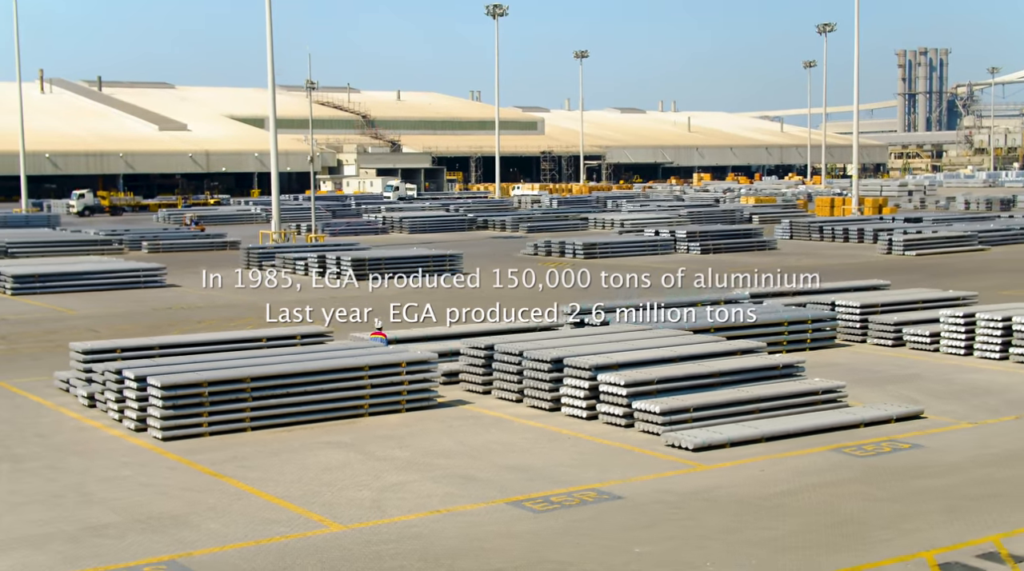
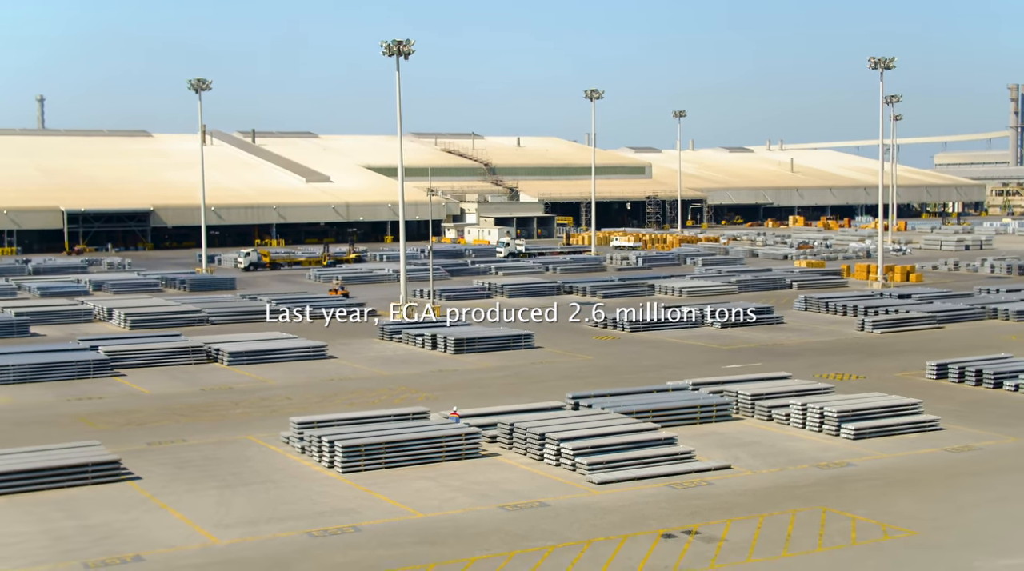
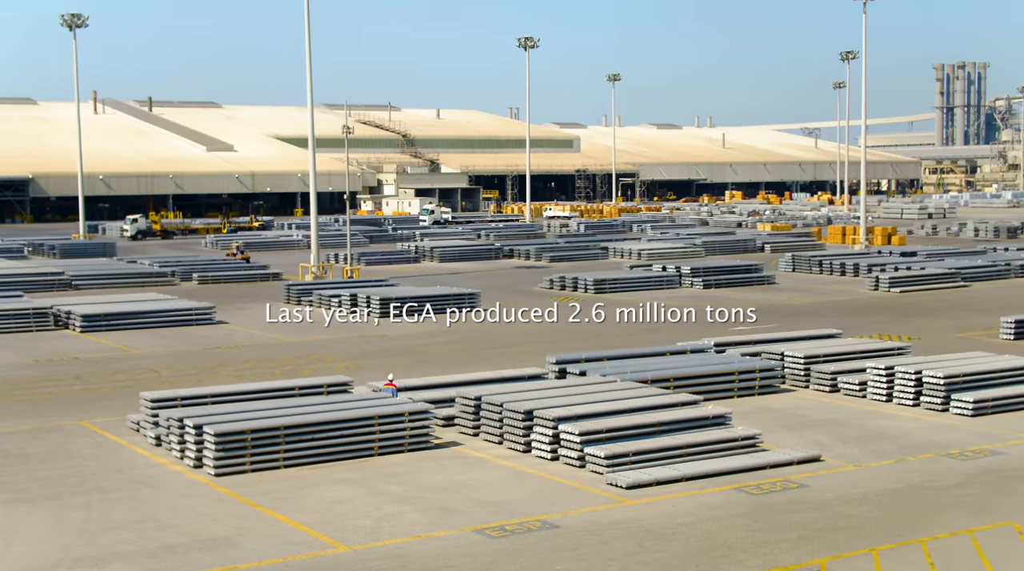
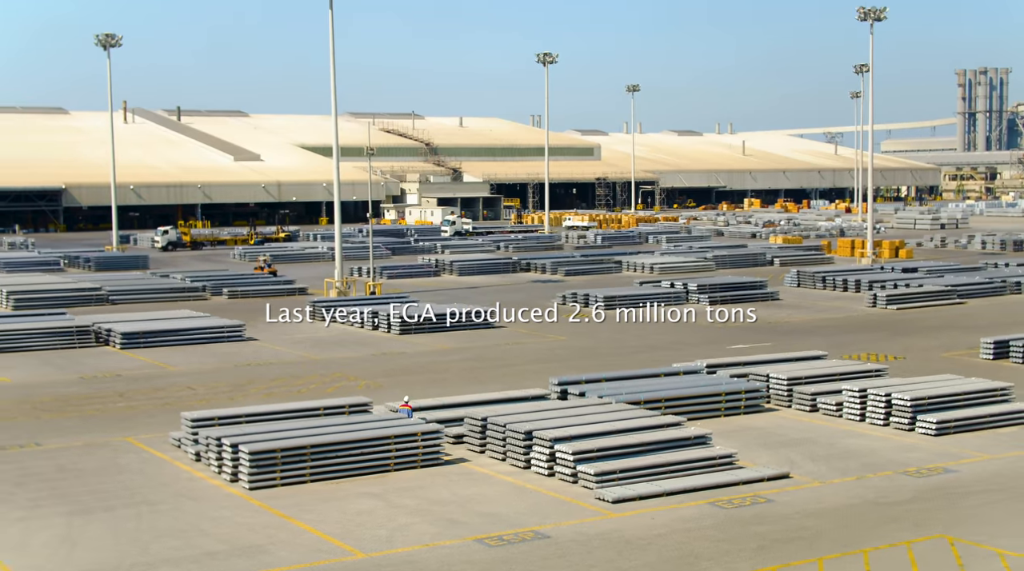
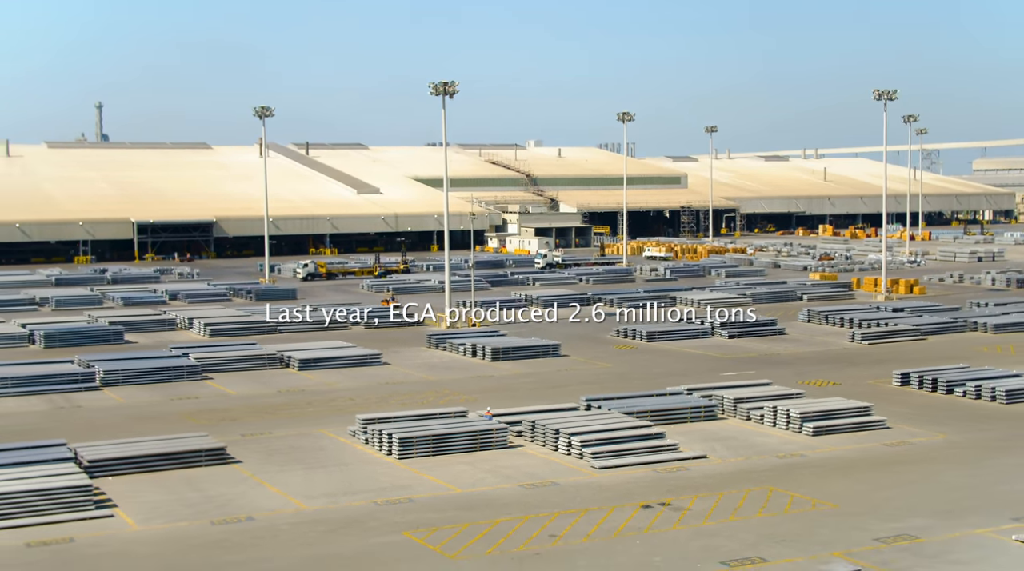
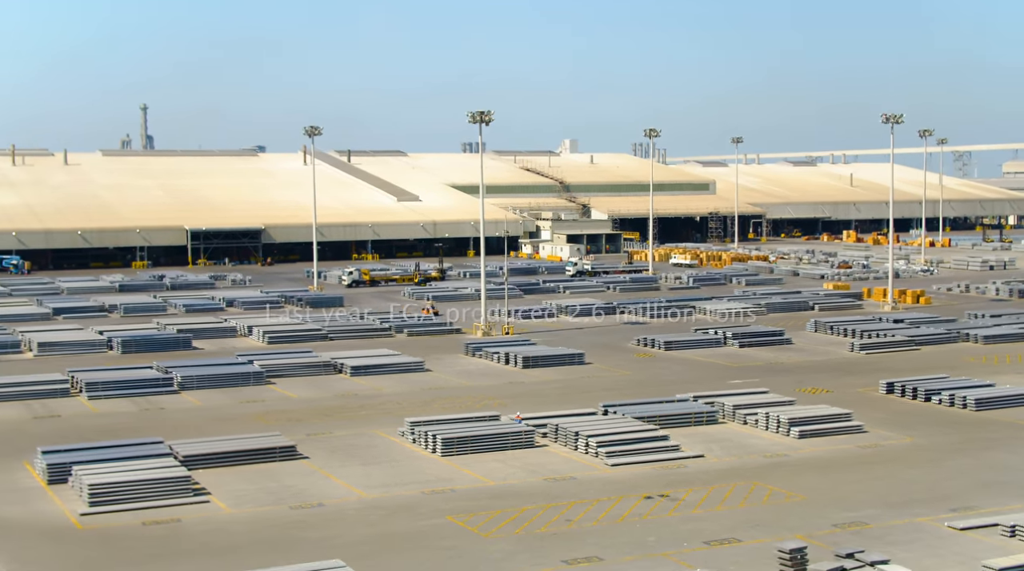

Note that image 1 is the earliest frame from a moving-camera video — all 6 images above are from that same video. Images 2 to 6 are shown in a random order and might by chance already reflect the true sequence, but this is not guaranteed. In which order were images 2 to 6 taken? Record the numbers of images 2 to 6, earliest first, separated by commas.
3, 4, 2, 5, 6
